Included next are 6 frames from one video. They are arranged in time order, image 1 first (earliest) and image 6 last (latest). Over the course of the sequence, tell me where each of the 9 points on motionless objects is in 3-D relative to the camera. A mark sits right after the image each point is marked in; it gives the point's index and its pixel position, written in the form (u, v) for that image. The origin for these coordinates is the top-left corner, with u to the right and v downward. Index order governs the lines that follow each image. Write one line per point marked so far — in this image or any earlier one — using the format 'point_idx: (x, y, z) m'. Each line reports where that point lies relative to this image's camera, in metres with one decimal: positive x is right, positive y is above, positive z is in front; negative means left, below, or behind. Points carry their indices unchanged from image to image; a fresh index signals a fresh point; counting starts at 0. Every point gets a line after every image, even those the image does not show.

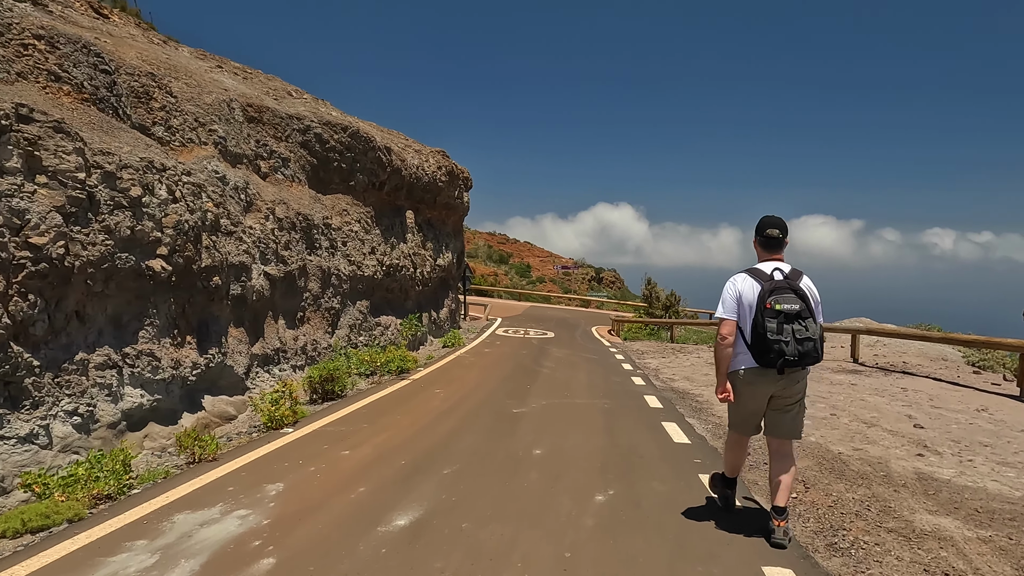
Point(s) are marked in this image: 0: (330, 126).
0: (-2.8, +2.5, +10.3) m
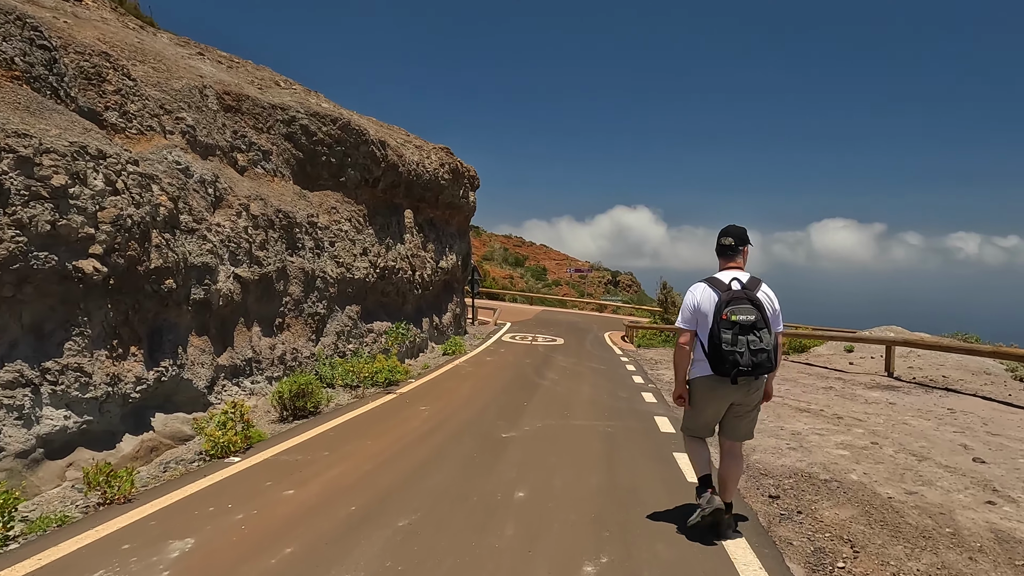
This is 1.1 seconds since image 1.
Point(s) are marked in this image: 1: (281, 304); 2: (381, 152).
0: (-2.8, +2.5, +9.6) m
1: (-2.9, -0.2, +8.2) m
2: (-2.1, +2.3, +10.9) m
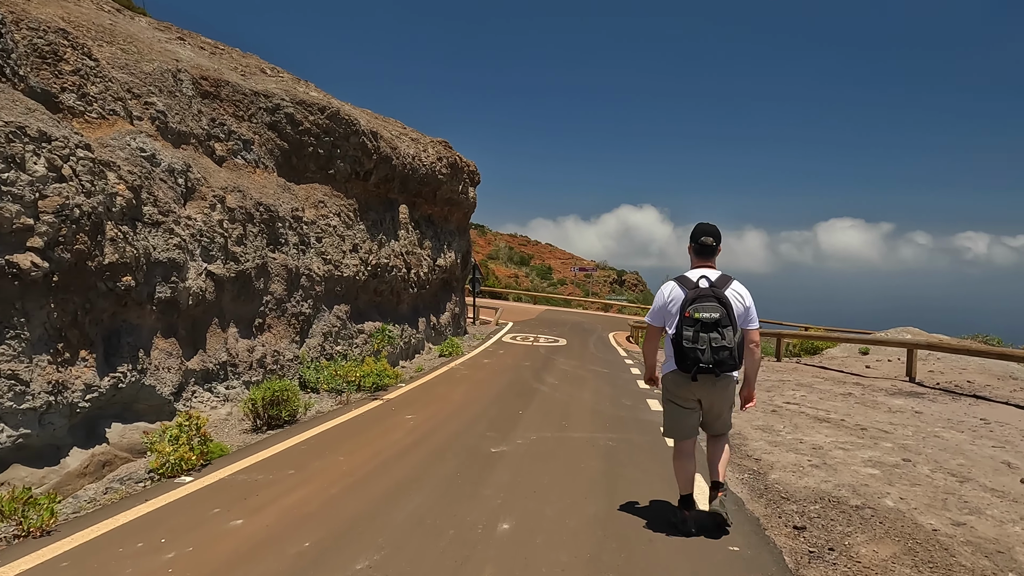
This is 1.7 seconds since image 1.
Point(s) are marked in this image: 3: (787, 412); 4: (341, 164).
0: (-2.9, +2.5, +9.1) m
1: (-2.9, -0.2, +7.7) m
2: (-2.2, +2.3, +10.3) m
3: (+3.0, -1.3, +7.2) m
4: (-2.5, +1.8, +9.7) m
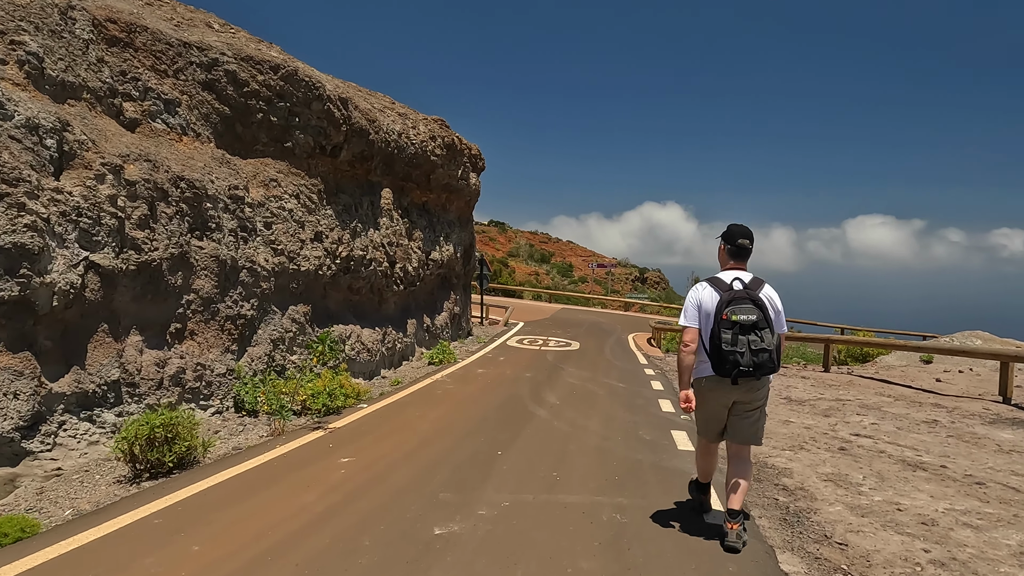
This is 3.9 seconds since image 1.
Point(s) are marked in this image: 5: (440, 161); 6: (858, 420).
0: (-2.9, +2.5, +7.4) m
1: (-3.0, -0.1, +6.1) m
2: (-2.2, +2.3, +8.7) m
3: (+2.8, -1.3, +5.3) m
4: (-2.6, +1.9, +8.1) m
5: (-1.3, +2.4, +12.3) m
6: (+3.4, -1.3, +6.5) m
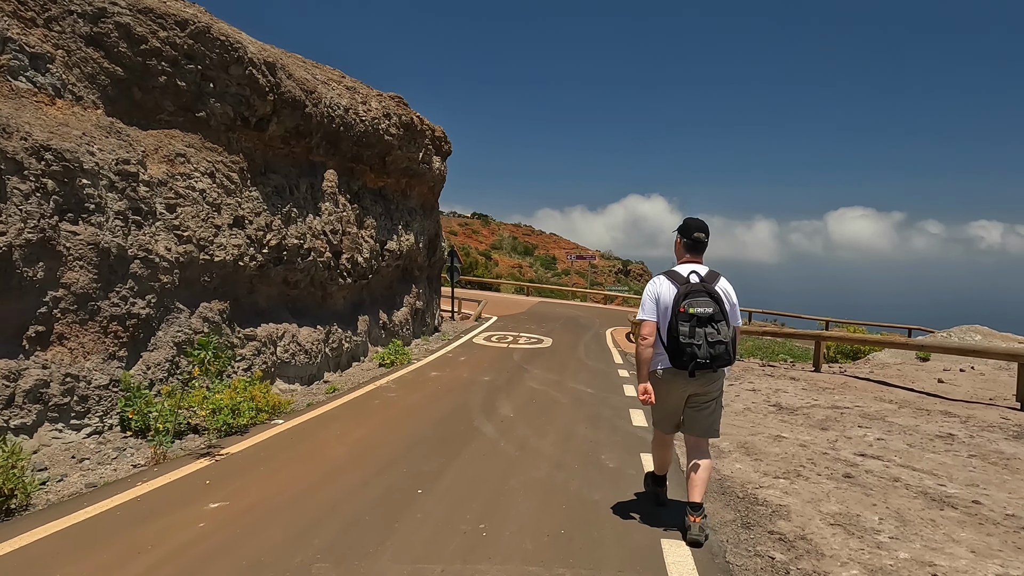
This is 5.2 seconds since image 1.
0: (-3.4, +2.6, +6.3) m
1: (-3.5, -0.1, +4.9) m
2: (-2.7, +2.4, +7.6) m
3: (+2.4, -1.3, +4.4) m
4: (-3.1, +1.9, +7.0) m
5: (-1.9, +2.5, +11.2) m
6: (+2.9, -1.2, +5.6) m
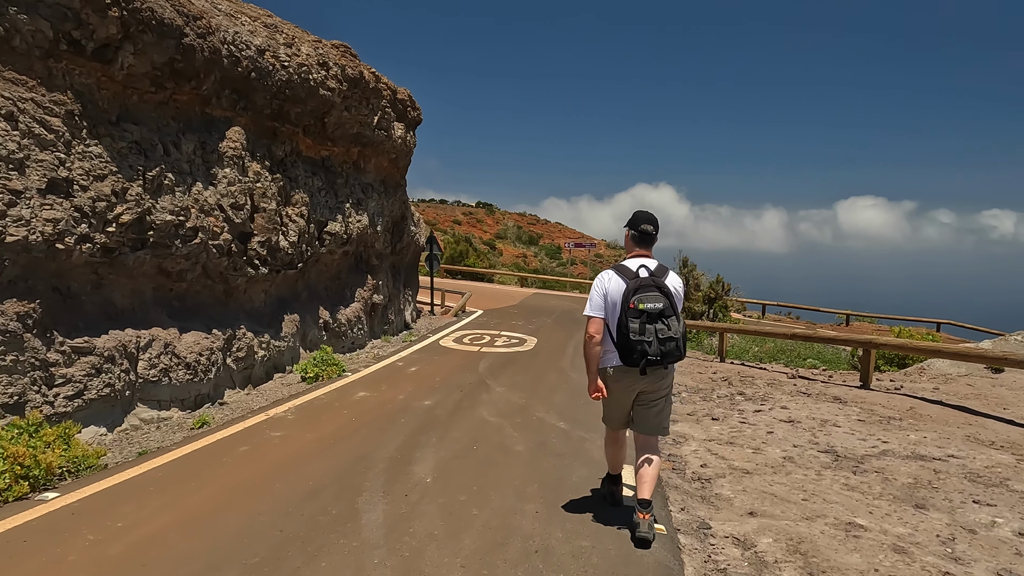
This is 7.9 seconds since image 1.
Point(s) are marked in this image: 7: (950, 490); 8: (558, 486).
0: (-3.9, +2.6, +4.2) m
1: (-4.0, -0.1, +2.9) m
2: (-3.2, +2.5, +5.4) m
3: (+1.9, -1.3, +2.3) m
4: (-3.6, +2.0, +4.8) m
5: (-2.4, +2.6, +9.1) m
6: (+2.5, -1.2, +3.4) m
7: (+2.6, -1.2, +3.8) m
8: (+0.3, -1.1, +3.7) m
